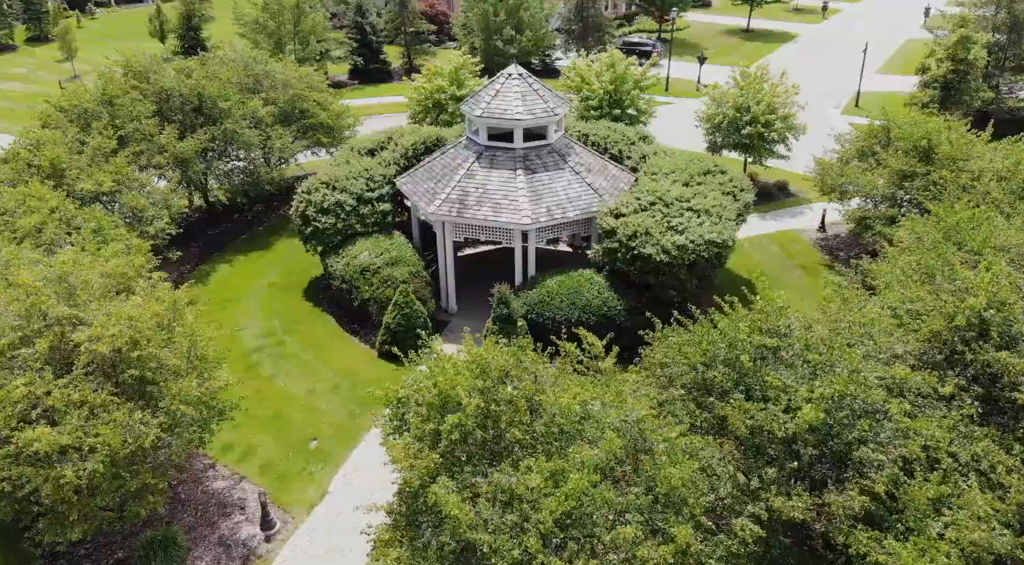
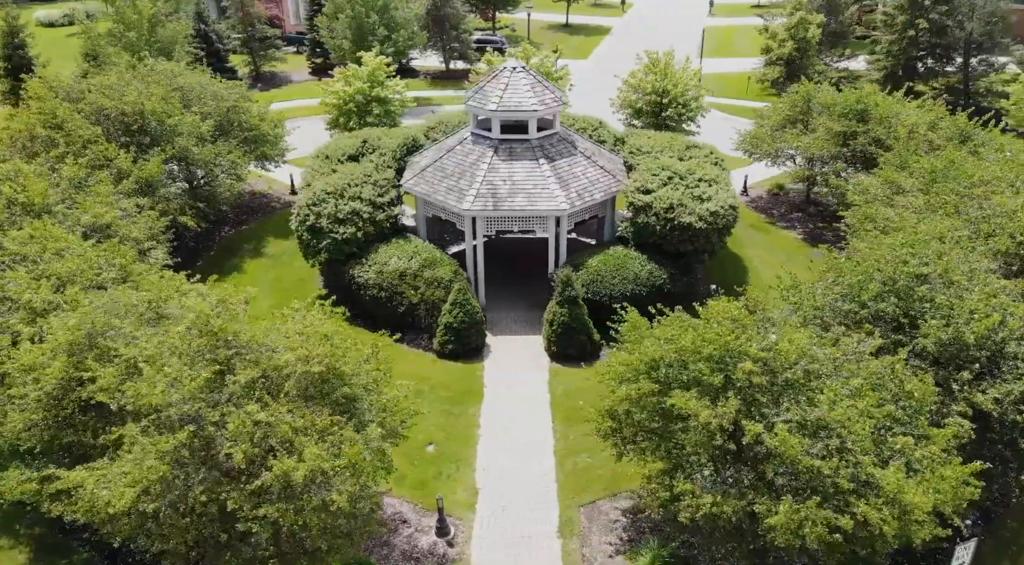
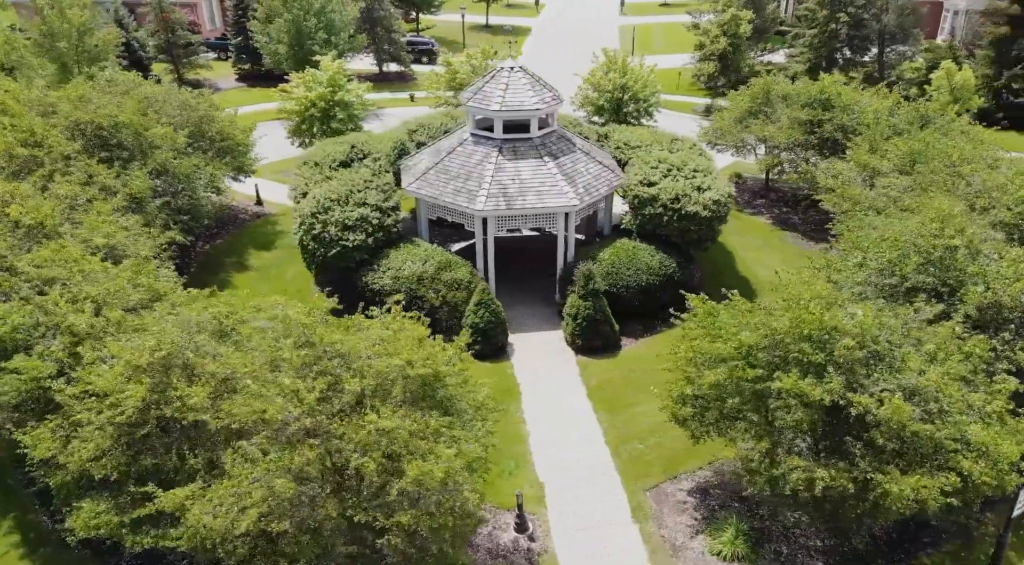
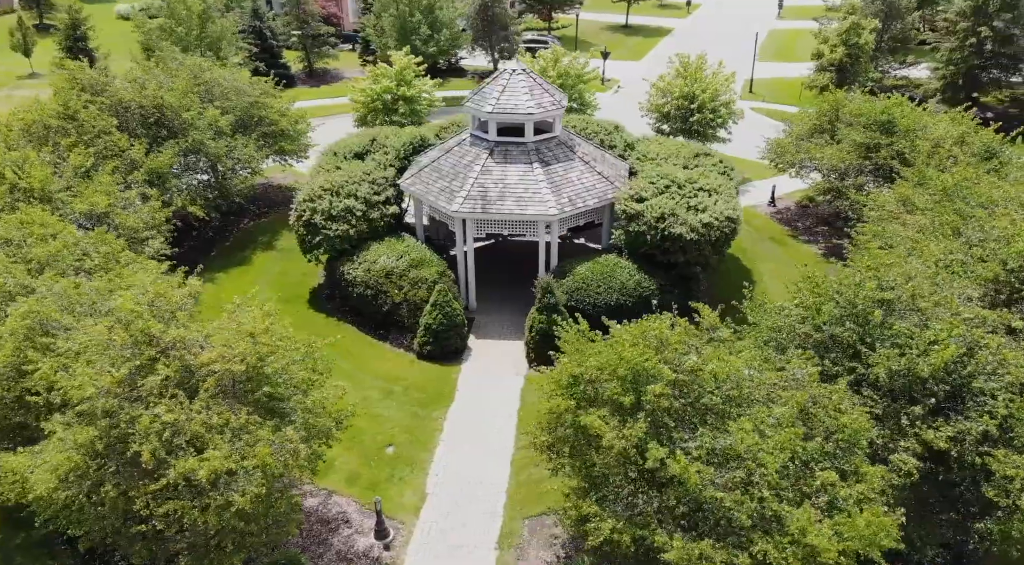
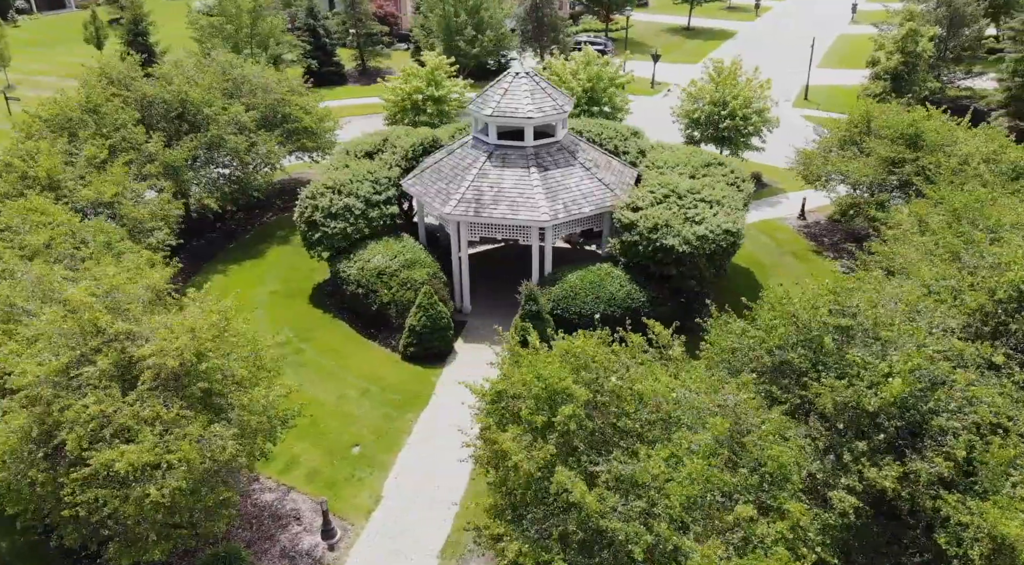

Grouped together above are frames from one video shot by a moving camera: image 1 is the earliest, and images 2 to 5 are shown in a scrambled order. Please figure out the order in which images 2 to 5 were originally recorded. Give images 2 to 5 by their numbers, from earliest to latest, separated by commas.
5, 4, 2, 3
